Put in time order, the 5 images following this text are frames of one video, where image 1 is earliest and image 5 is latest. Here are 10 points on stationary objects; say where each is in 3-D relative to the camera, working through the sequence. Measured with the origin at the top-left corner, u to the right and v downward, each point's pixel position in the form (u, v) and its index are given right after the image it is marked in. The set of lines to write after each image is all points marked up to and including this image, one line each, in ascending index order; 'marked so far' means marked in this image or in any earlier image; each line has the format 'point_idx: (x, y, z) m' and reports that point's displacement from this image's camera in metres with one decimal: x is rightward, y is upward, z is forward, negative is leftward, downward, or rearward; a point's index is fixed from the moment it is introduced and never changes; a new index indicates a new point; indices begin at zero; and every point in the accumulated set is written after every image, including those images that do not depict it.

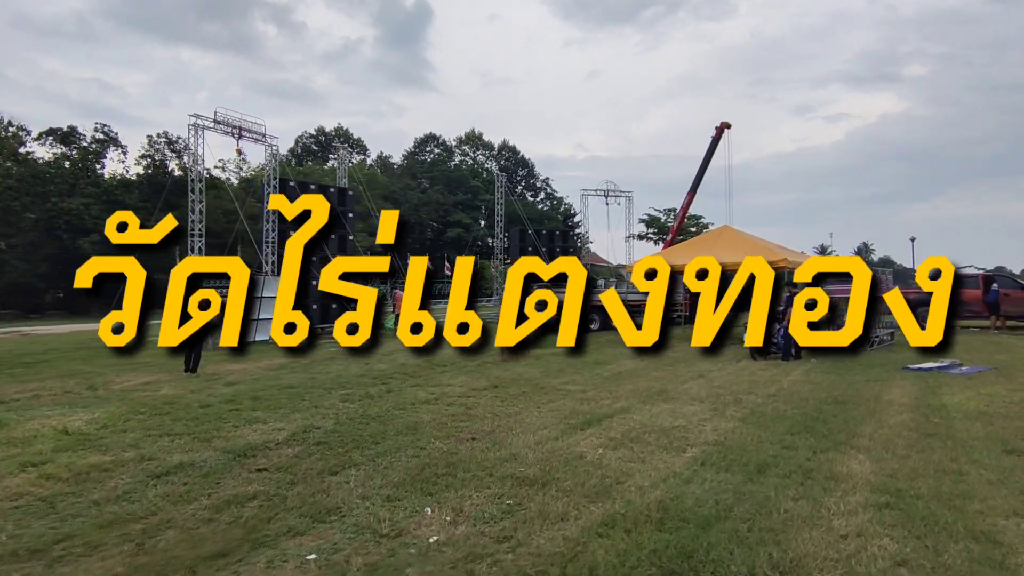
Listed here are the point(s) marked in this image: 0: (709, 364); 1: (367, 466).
0: (+4.0, -1.6, +12.0) m
1: (-1.4, -1.6, +5.5) m
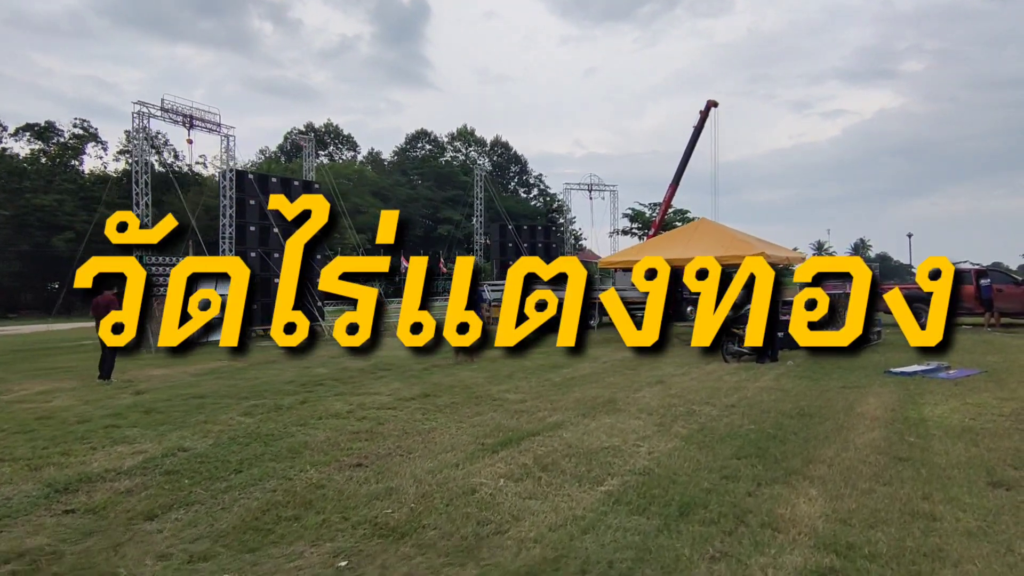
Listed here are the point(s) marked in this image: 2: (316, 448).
0: (+3.0, -1.5, +10.9) m
1: (-2.3, -1.6, +4.4) m
2: (-2.0, -1.6, +5.9) m
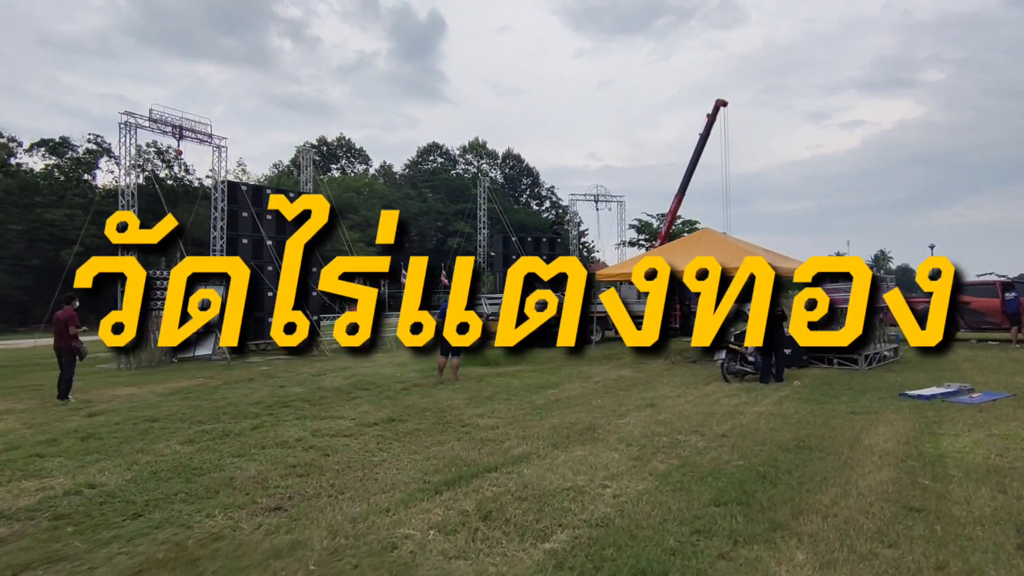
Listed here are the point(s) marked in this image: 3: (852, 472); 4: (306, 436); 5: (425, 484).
0: (+2.7, -1.7, +10.1) m
1: (-2.8, -1.7, +3.7) m
2: (-2.4, -1.8, +5.2) m
3: (+3.0, -1.6, +5.2) m
4: (-2.5, -1.8, +7.1) m
5: (-0.8, -1.7, +5.2) m
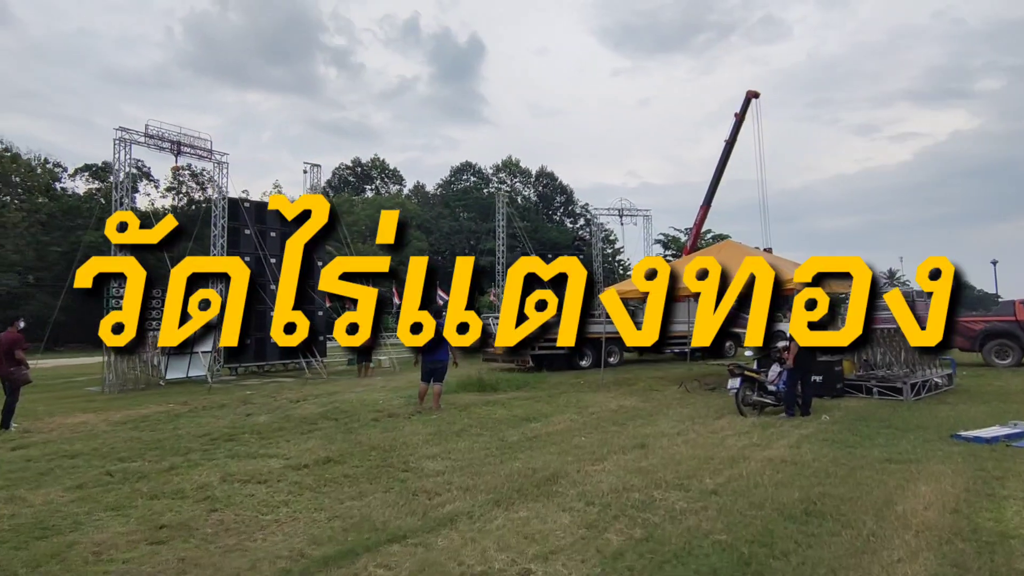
0: (+2.3, -2.0, +8.7) m
1: (-3.6, -1.8, +2.7) m
2: (-3.1, -1.9, +4.1) m
3: (+2.3, -1.7, +3.7) m
4: (-3.1, -2.0, +6.0) m
5: (-1.4, -1.9, +4.0) m
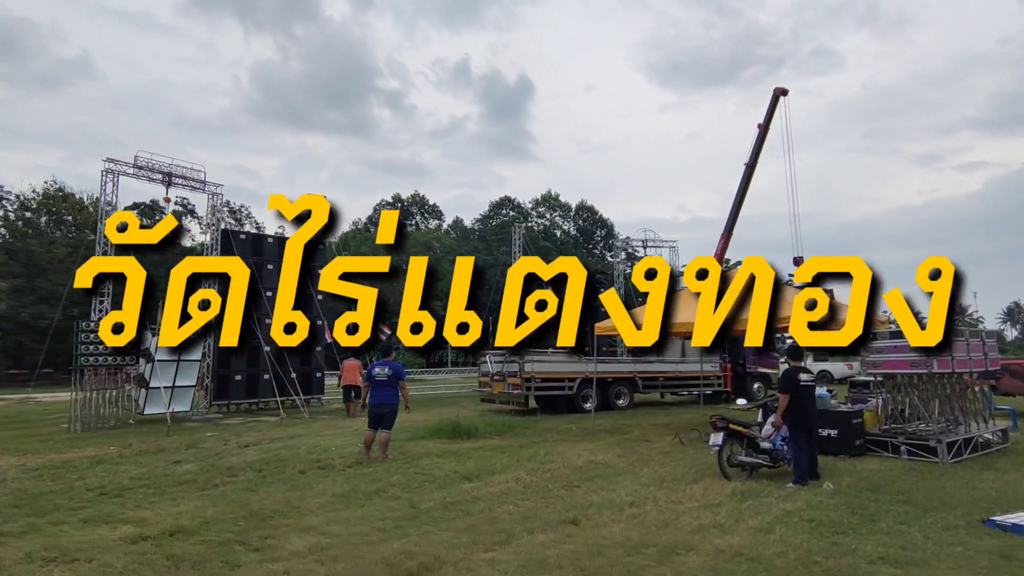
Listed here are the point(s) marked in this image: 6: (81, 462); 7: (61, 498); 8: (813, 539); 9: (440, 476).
0: (+1.4, -2.4, +7.1) m
1: (-5.0, -1.9, +1.6) m
2: (-4.4, -2.1, +3.1) m
3: (+1.0, -1.9, +2.2) m
4: (-4.2, -2.3, +4.9) m
5: (-2.7, -2.0, +2.8) m
6: (-7.0, -2.9, +9.8) m
7: (-5.6, -2.6, +7.4) m
8: (+2.7, -2.2, +5.2) m
9: (-1.0, -2.6, +8.2) m
